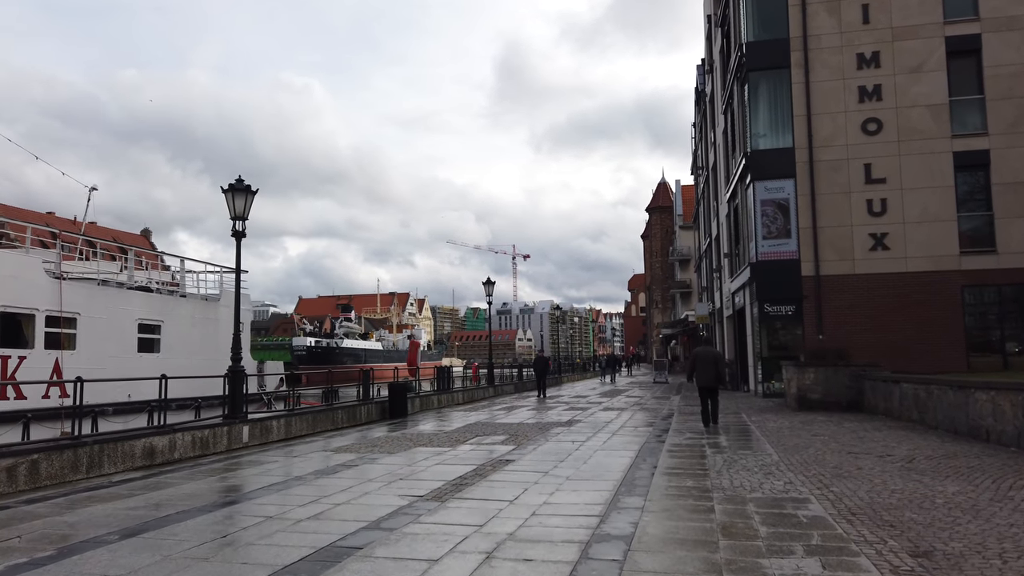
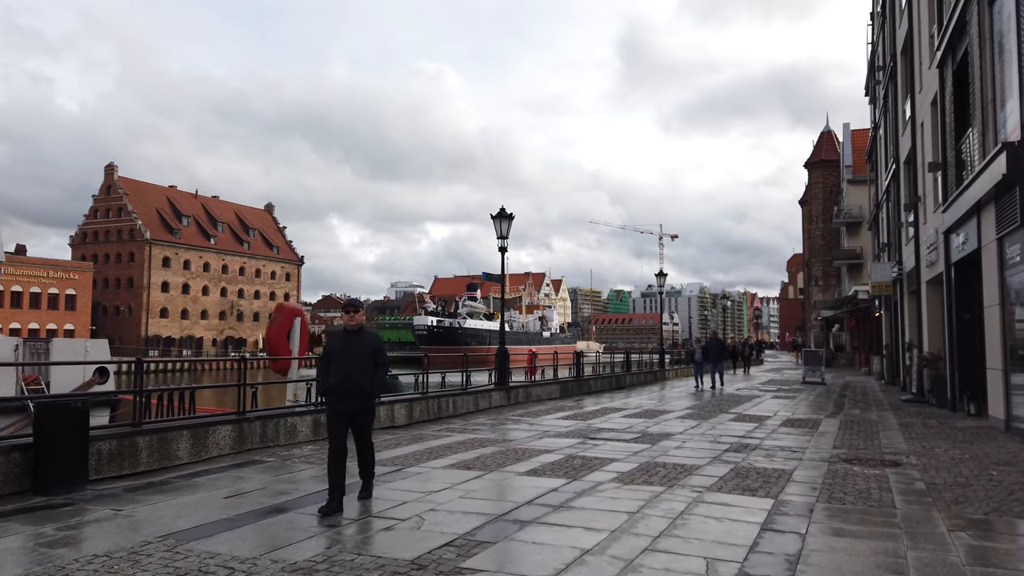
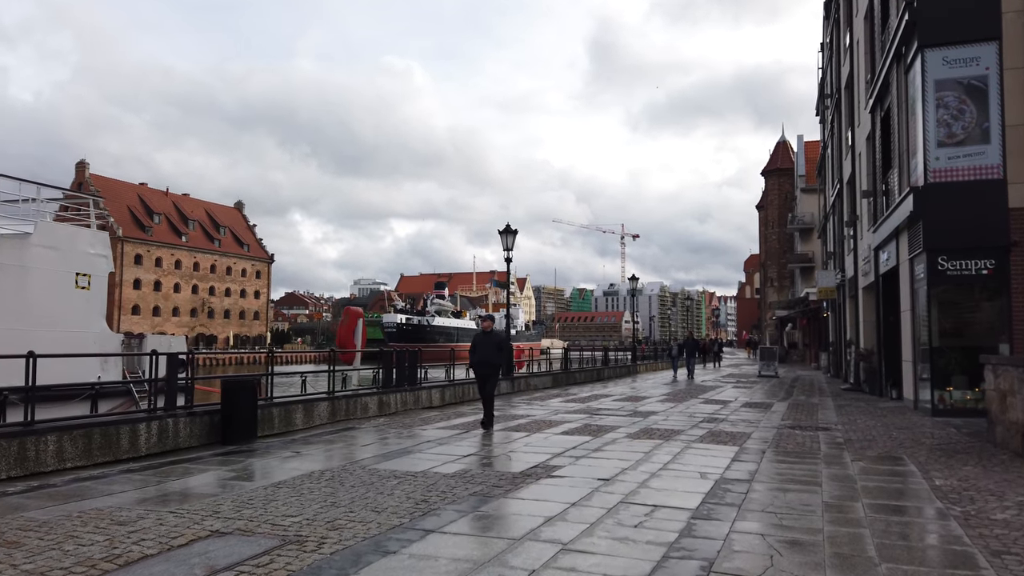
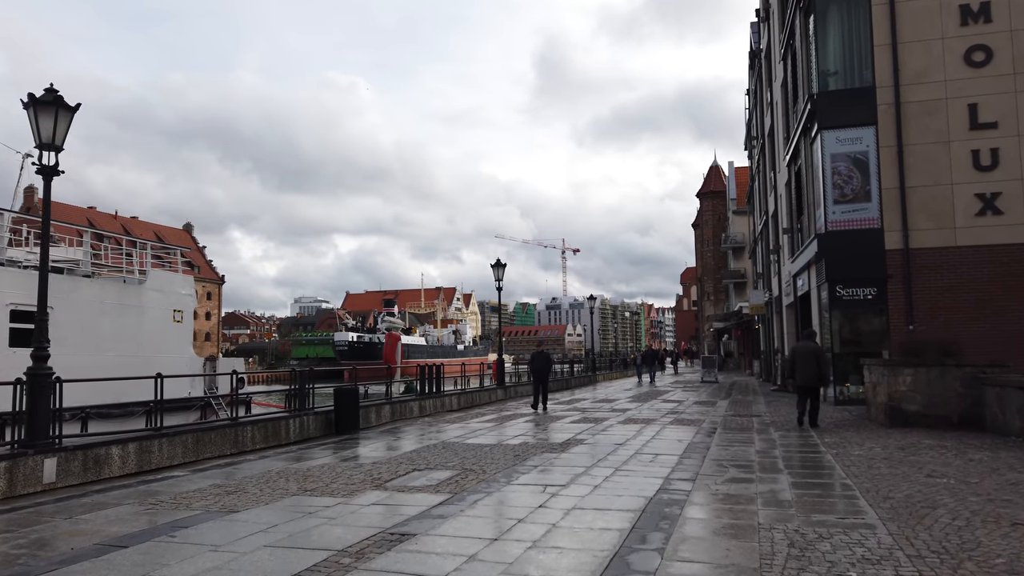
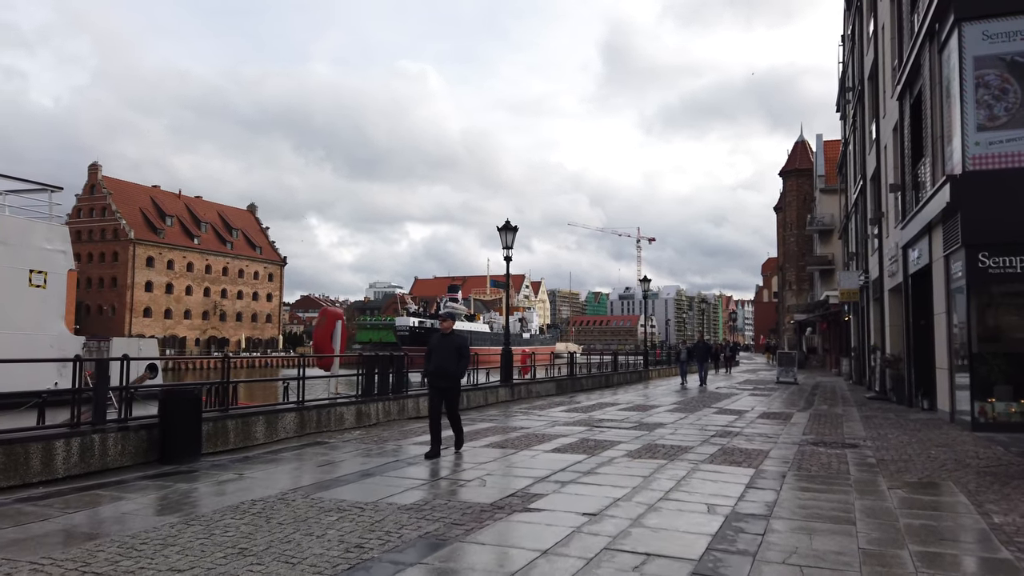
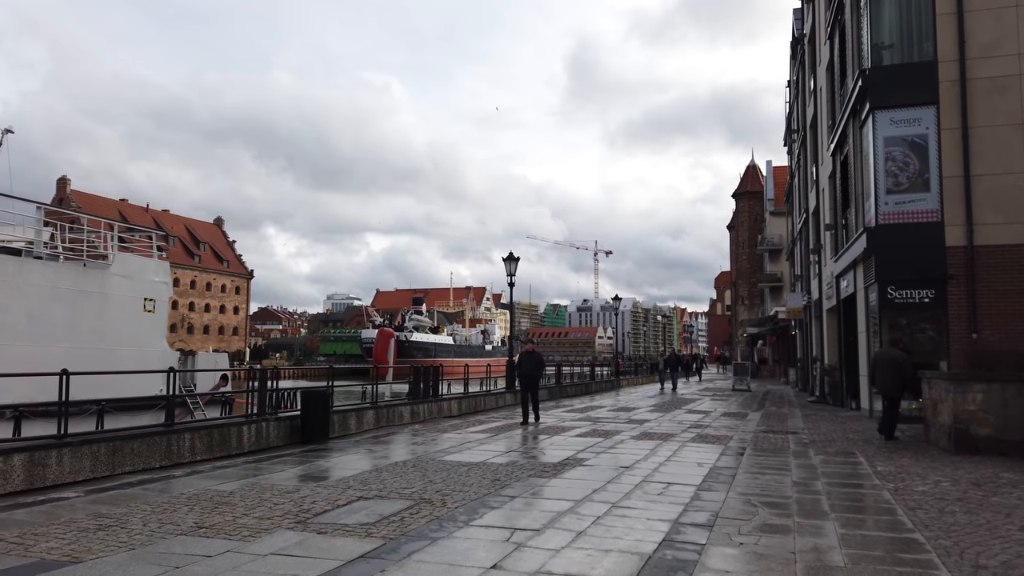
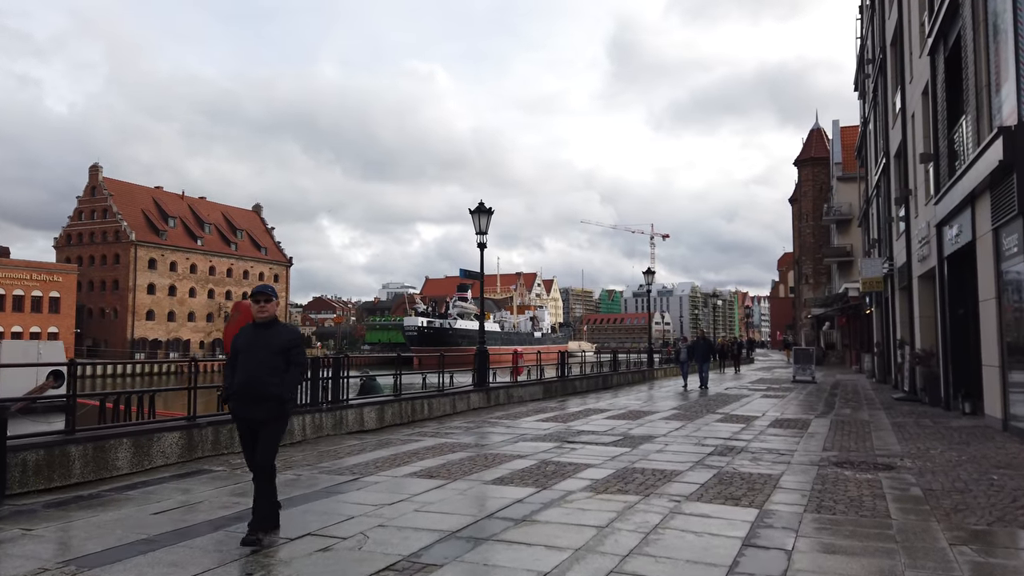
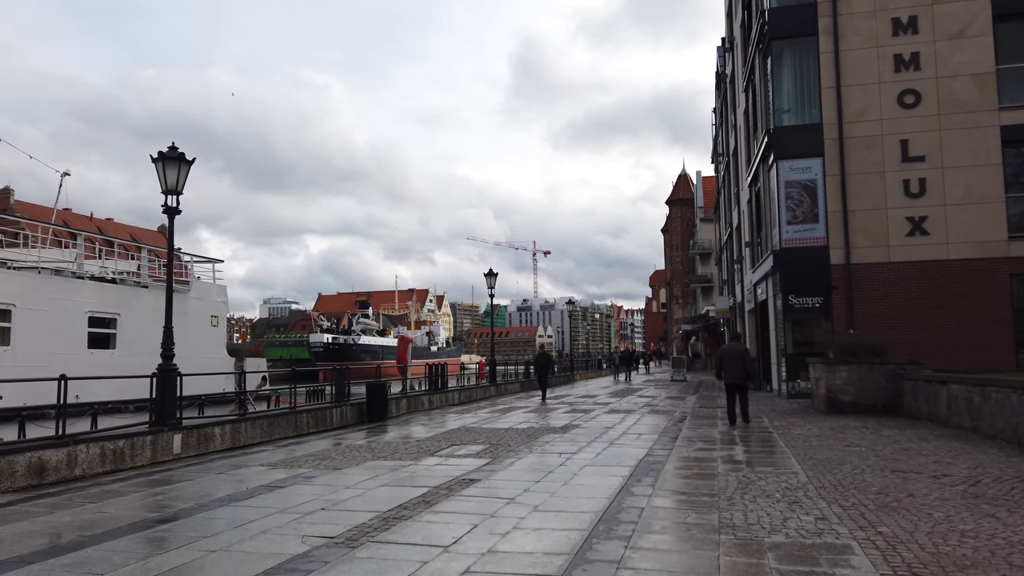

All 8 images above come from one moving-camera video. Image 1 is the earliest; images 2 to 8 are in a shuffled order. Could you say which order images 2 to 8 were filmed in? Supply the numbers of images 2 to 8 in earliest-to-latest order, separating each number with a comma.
8, 4, 6, 3, 5, 2, 7
